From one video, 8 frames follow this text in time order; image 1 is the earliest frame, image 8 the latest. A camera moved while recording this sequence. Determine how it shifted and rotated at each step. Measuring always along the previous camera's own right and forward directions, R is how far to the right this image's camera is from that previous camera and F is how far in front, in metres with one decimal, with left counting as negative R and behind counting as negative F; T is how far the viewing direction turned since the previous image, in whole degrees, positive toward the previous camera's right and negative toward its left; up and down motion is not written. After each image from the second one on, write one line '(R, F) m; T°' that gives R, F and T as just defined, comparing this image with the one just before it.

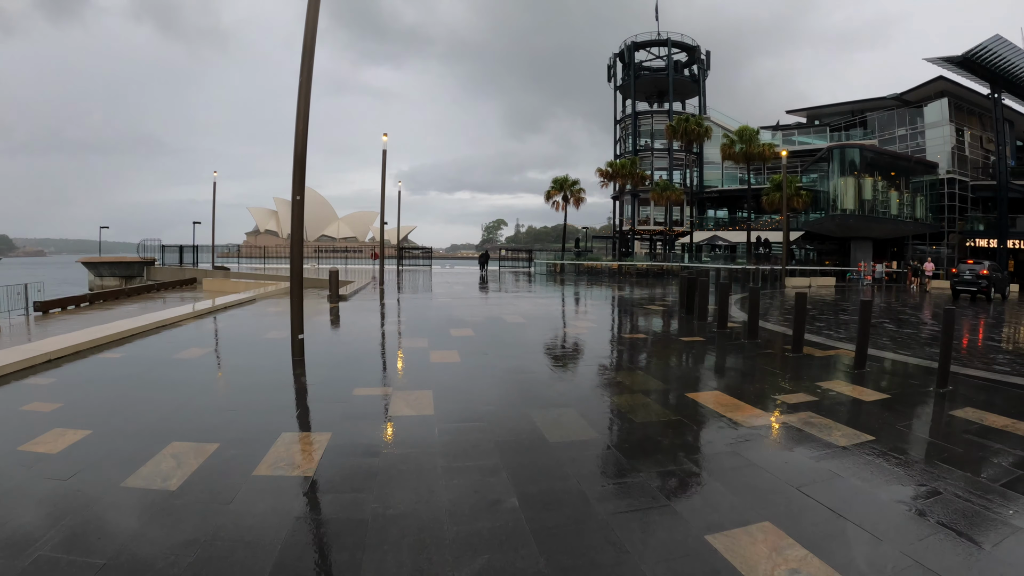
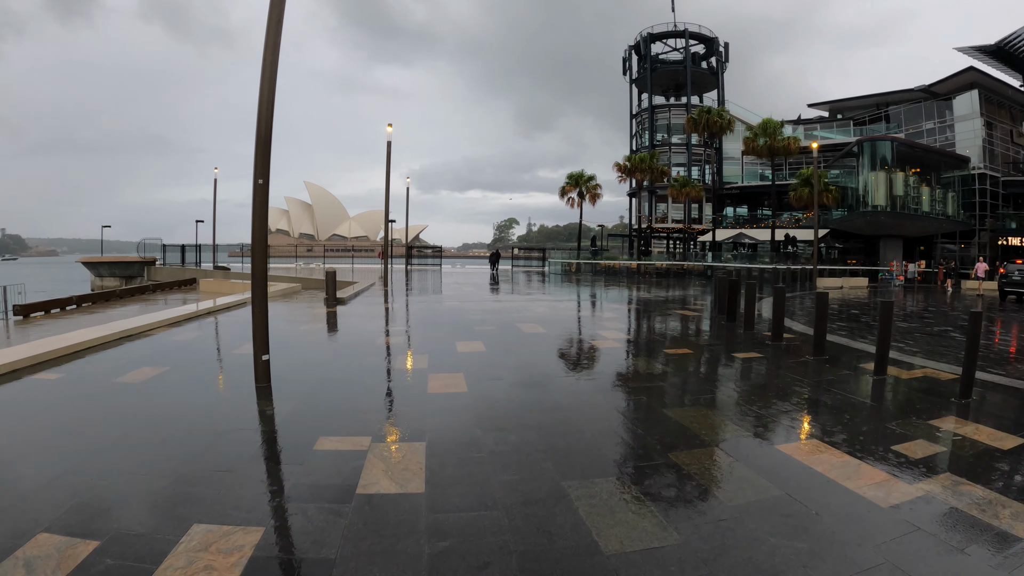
(-0.1, +1.4) m; -1°
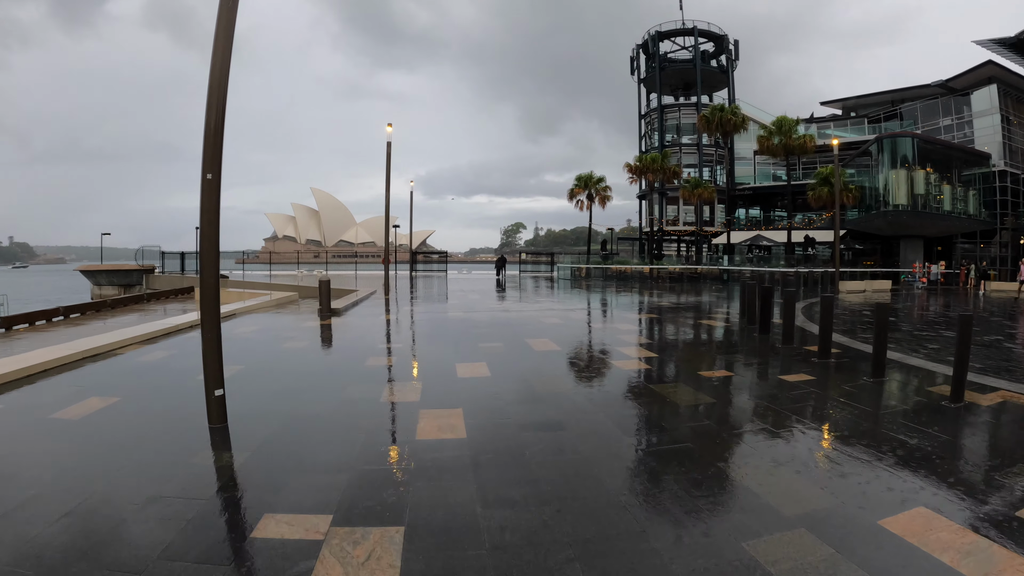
(0.0, +0.9) m; -1°
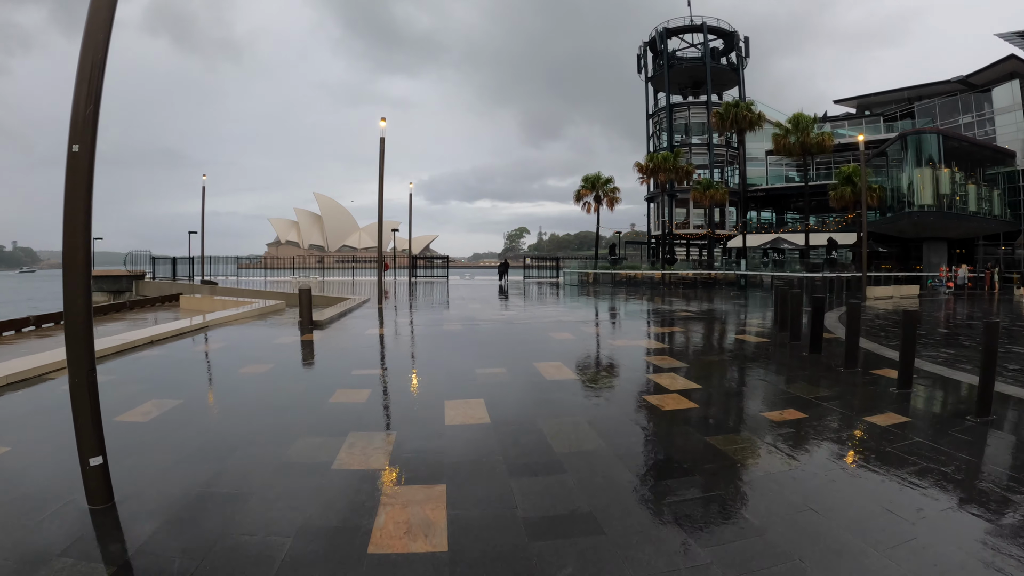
(0.0, +1.3) m; 0°
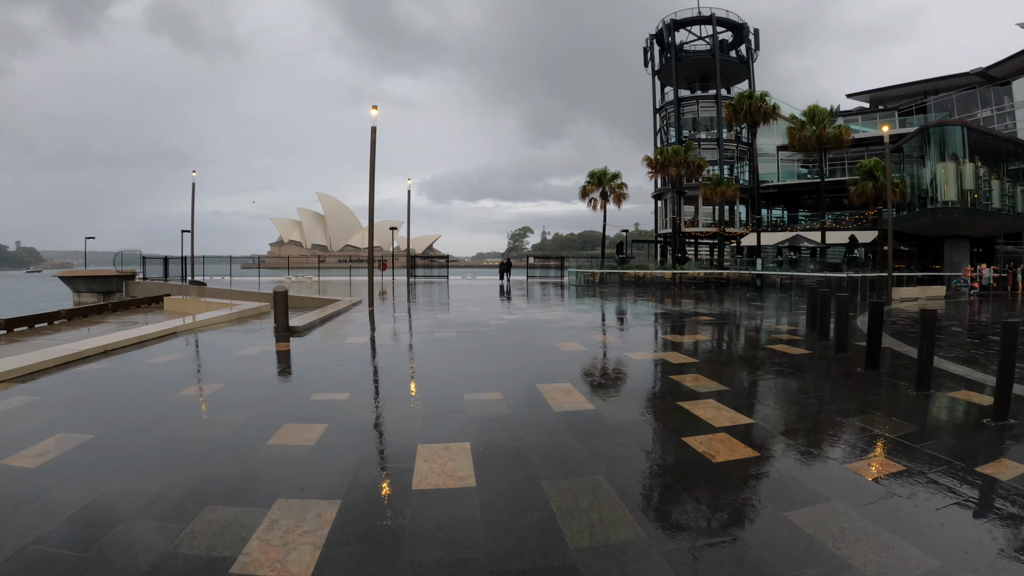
(+0.1, +1.1) m; 0°
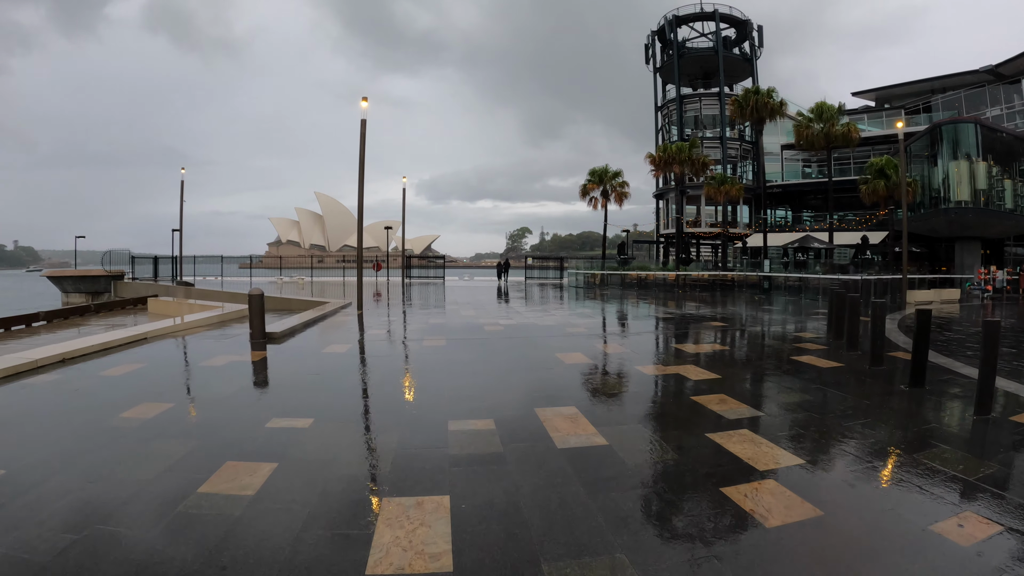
(0.0, +0.8) m; 0°
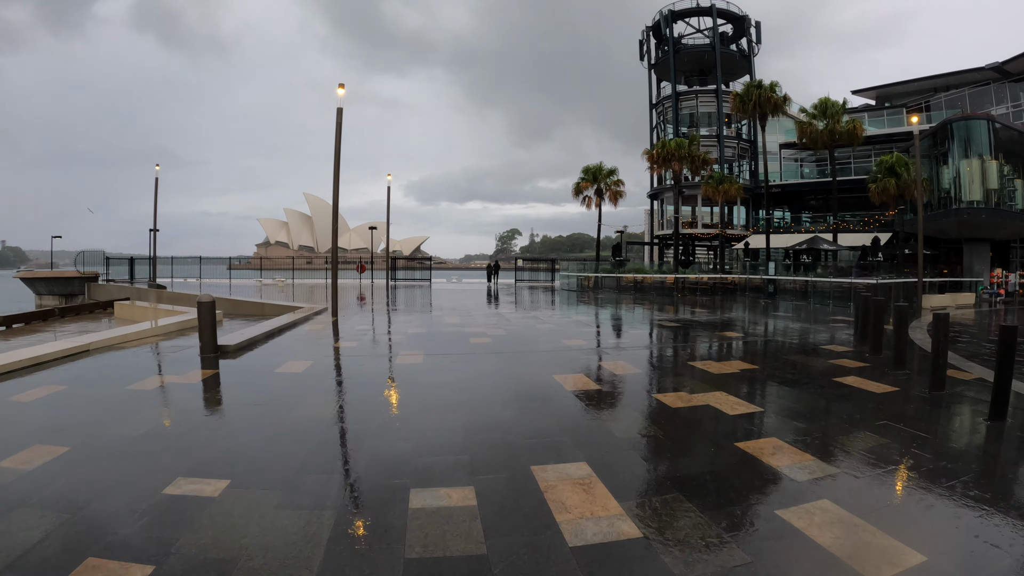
(0.0, +1.1) m; +1°
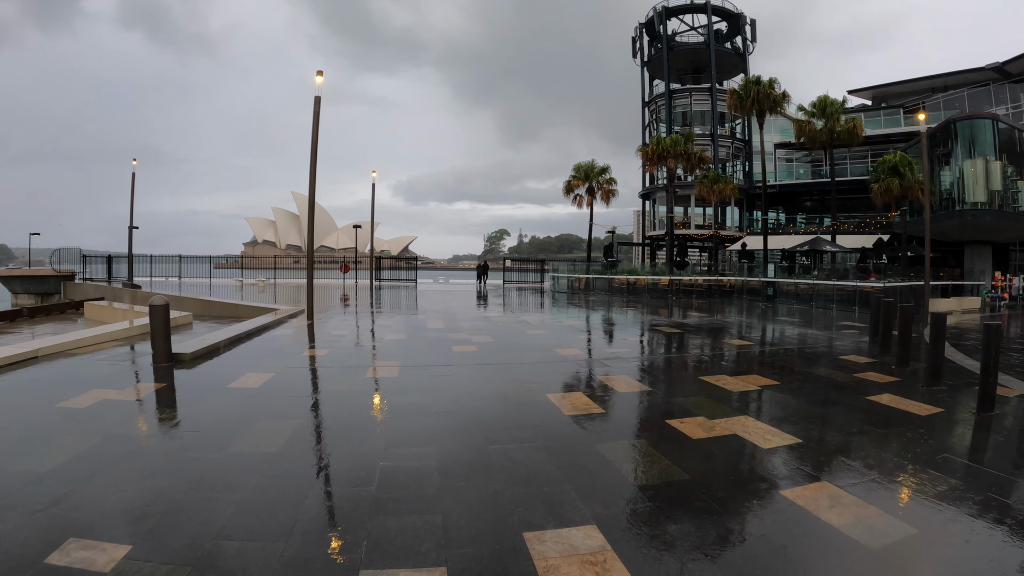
(0.0, +0.7) m; +1°
